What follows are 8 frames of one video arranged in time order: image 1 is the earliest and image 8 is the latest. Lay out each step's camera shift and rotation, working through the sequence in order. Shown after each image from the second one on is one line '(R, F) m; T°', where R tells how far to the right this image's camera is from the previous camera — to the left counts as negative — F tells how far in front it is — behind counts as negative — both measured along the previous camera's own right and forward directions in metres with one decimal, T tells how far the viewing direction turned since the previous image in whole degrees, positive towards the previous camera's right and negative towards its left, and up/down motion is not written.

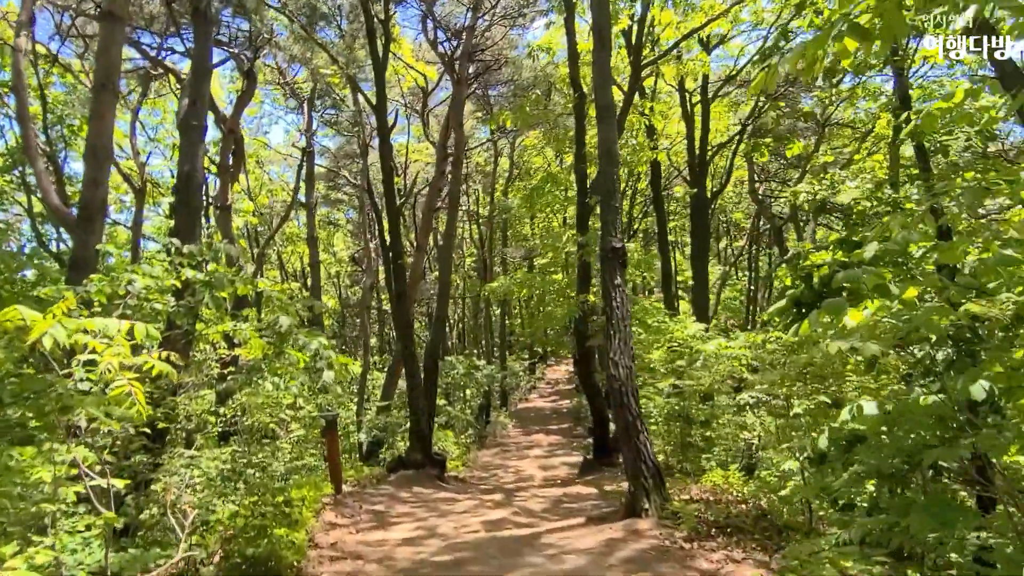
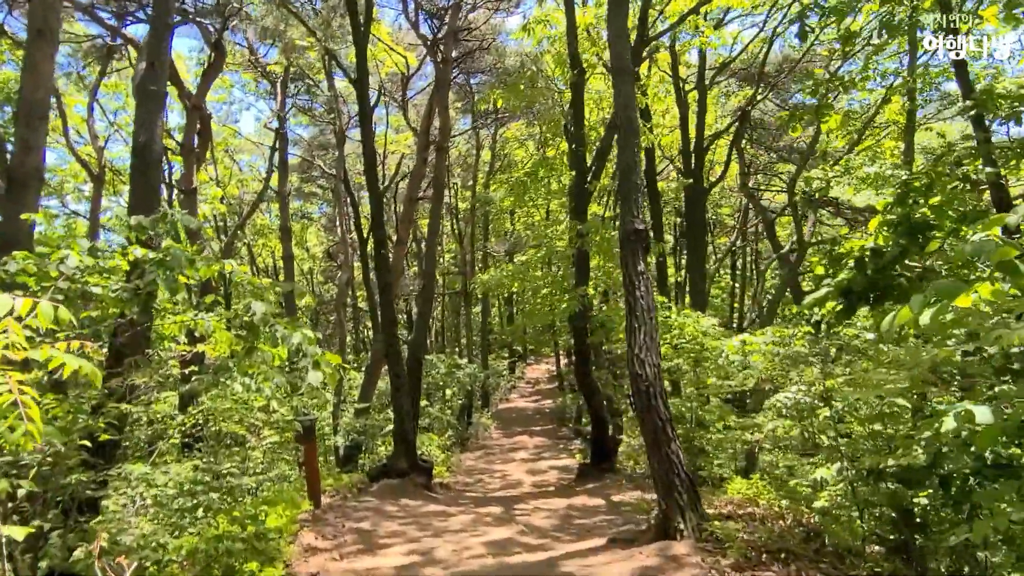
(-0.2, +0.7) m; +2°
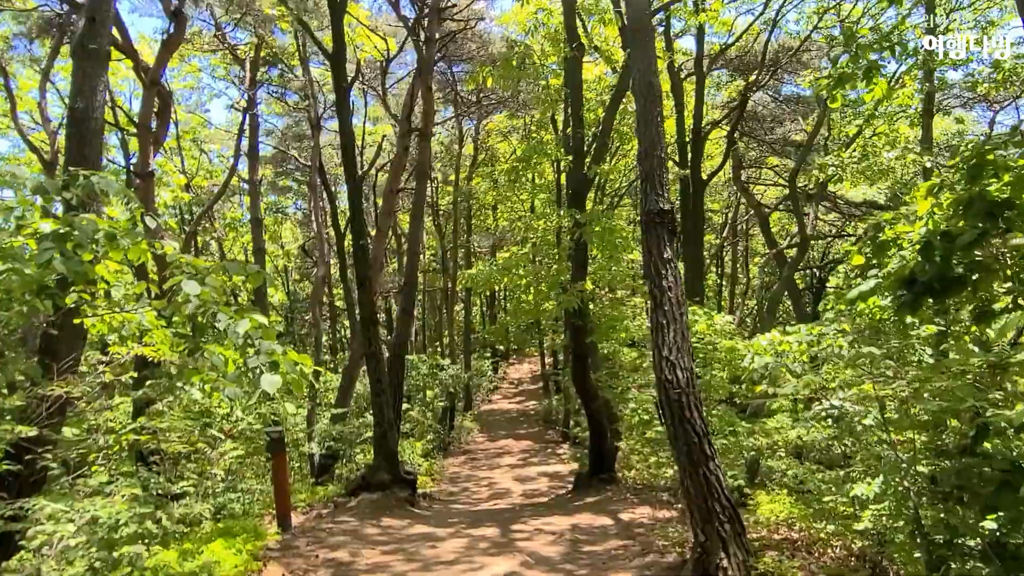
(-0.1, +0.7) m; +2°
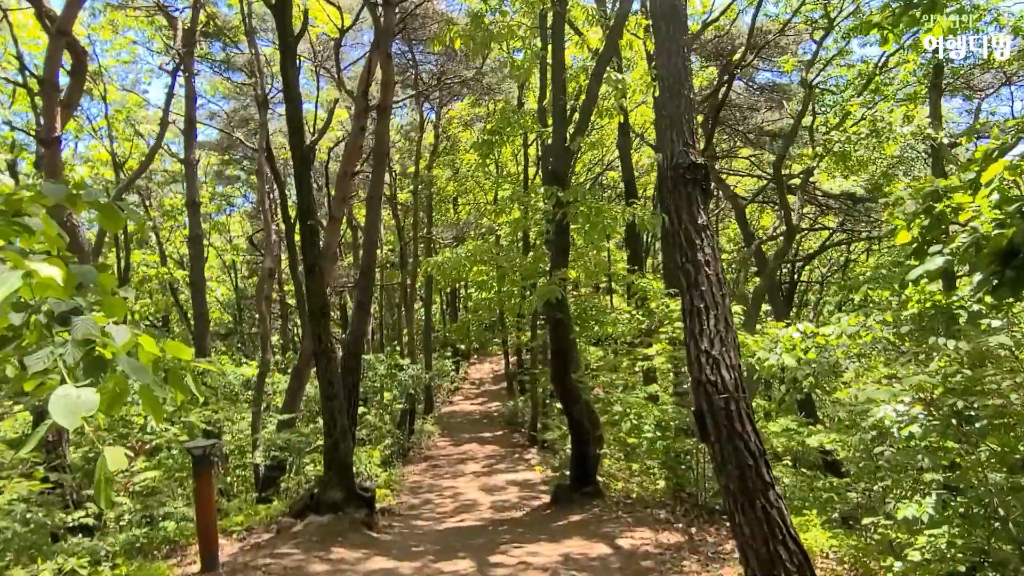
(-0.1, +0.9) m; +3°
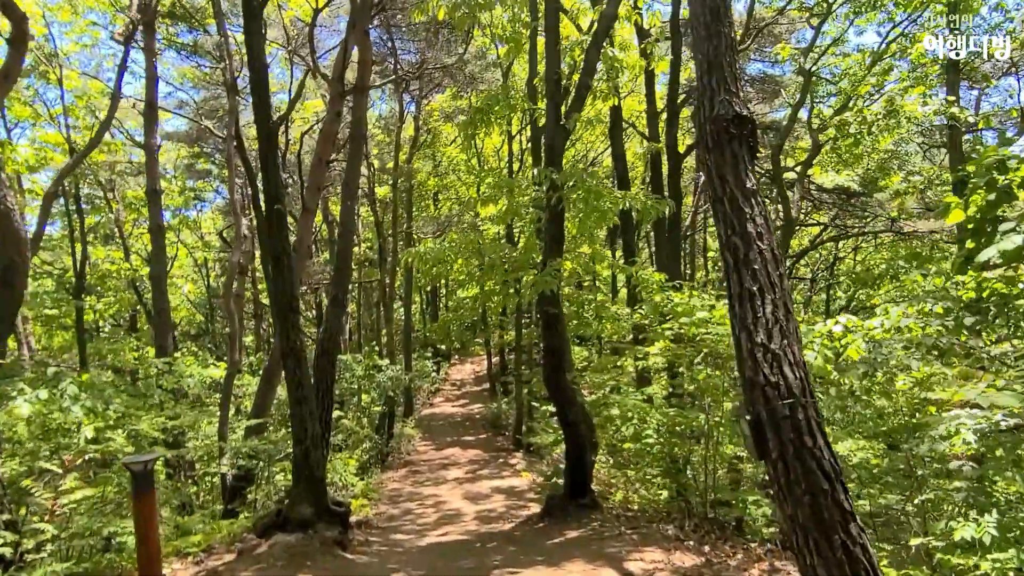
(-0.1, +0.6) m; +2°
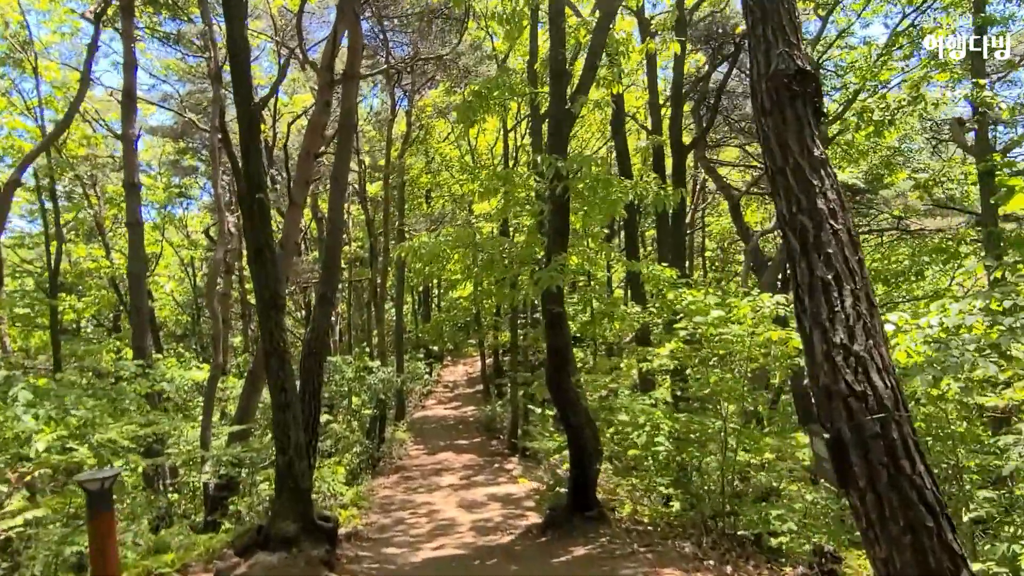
(-0.1, +0.4) m; +1°
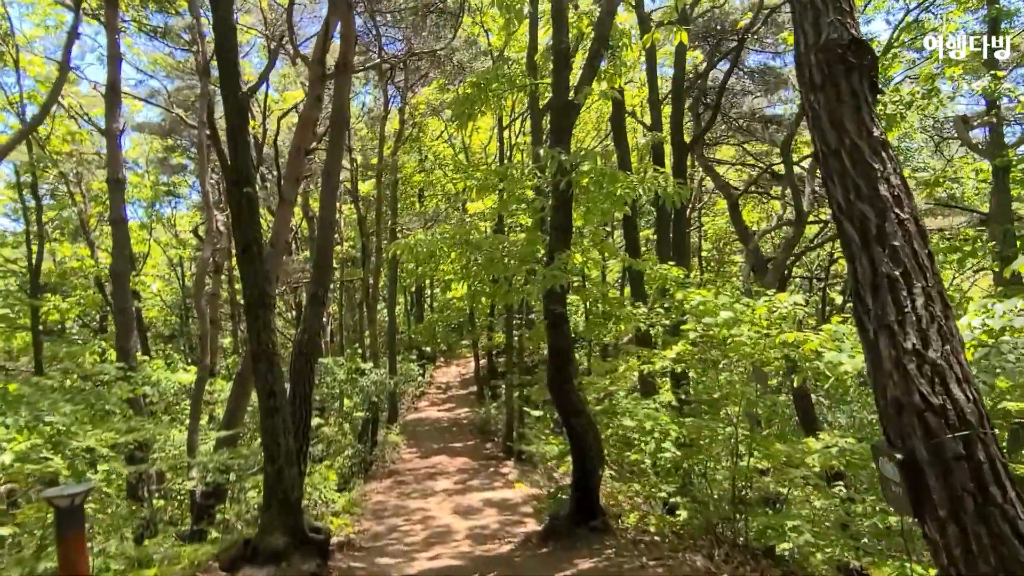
(-0.1, +0.3) m; +1°
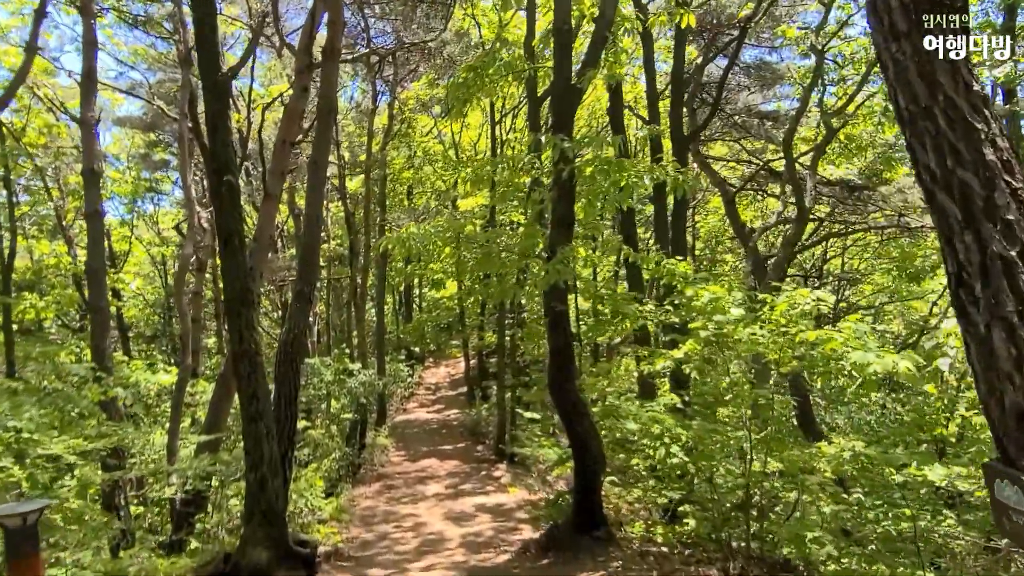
(-0.1, +0.3) m; +1°
